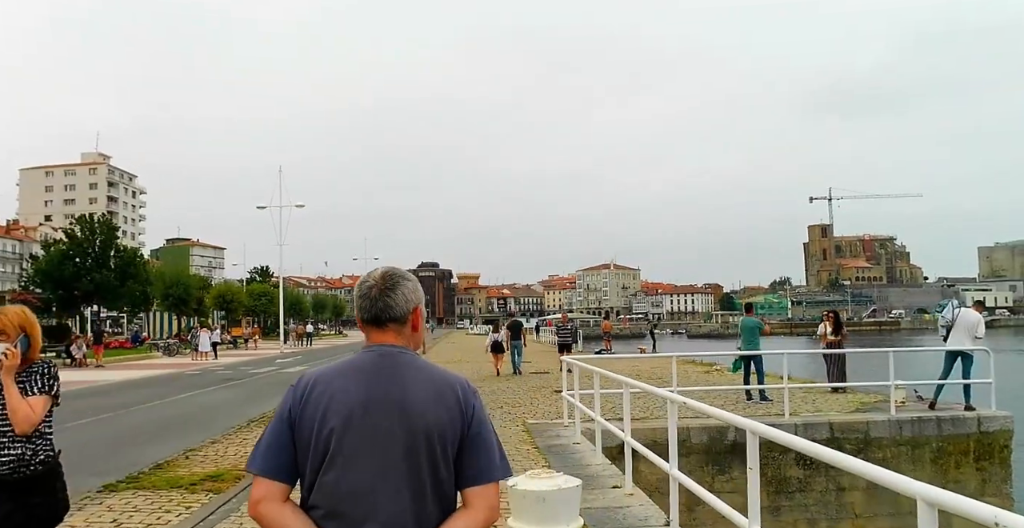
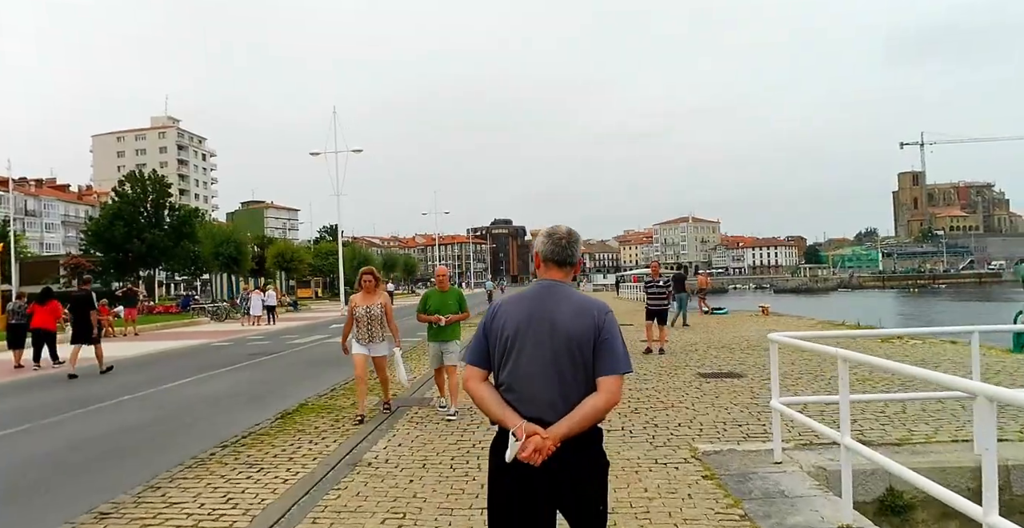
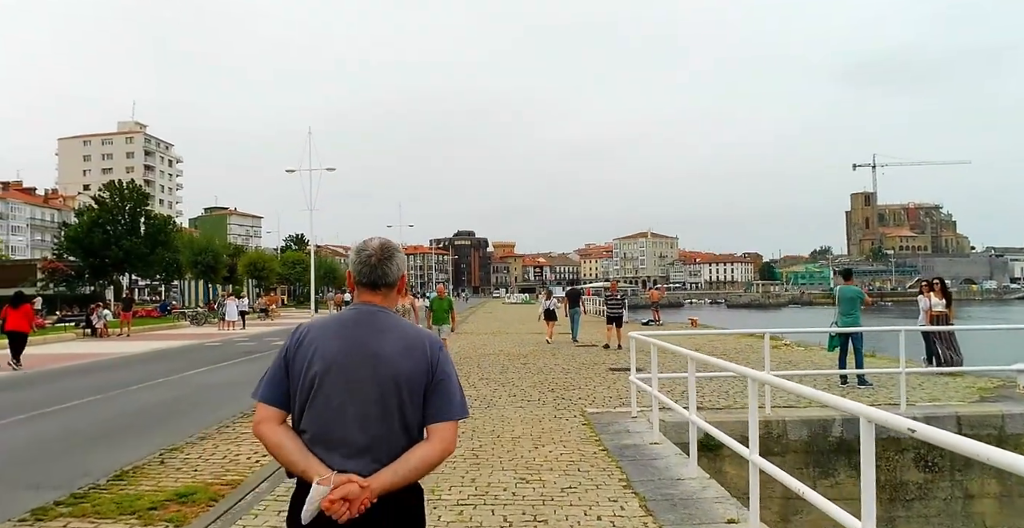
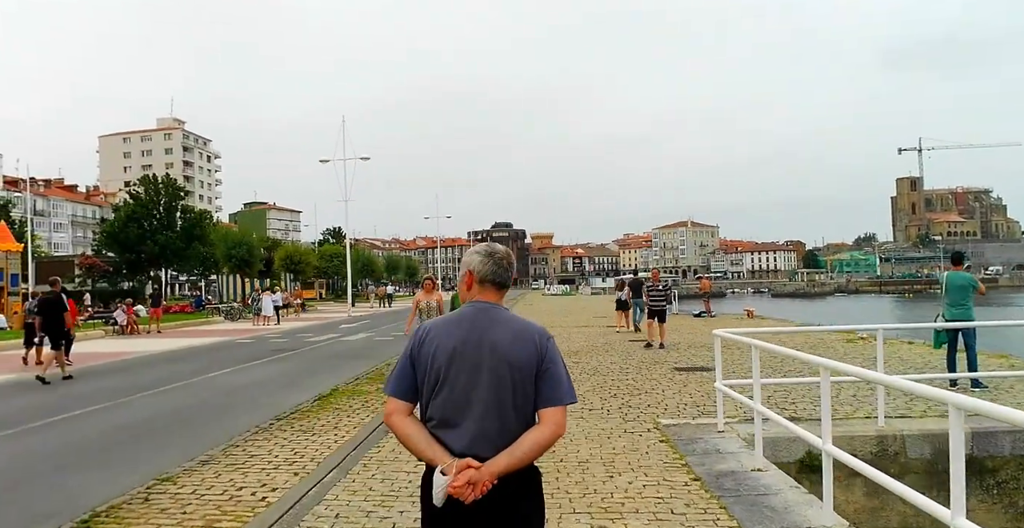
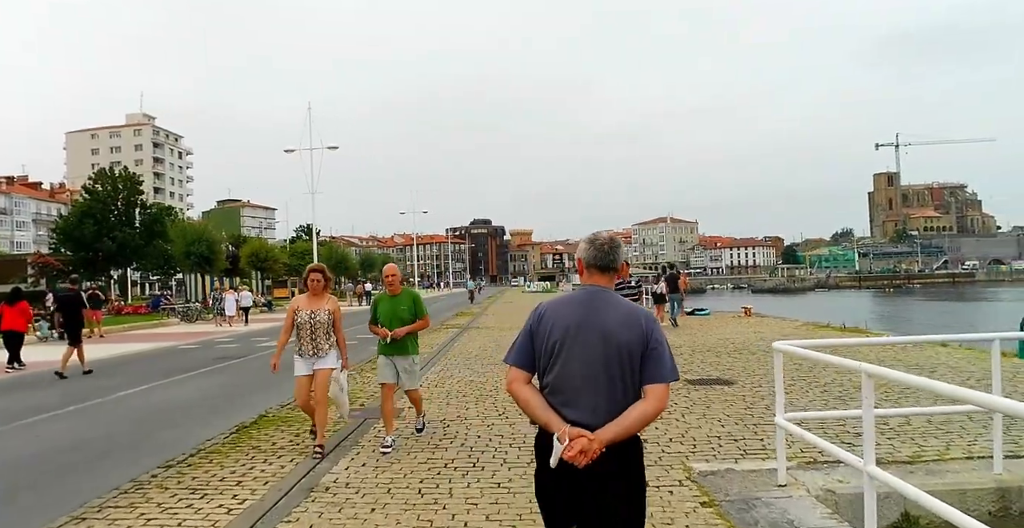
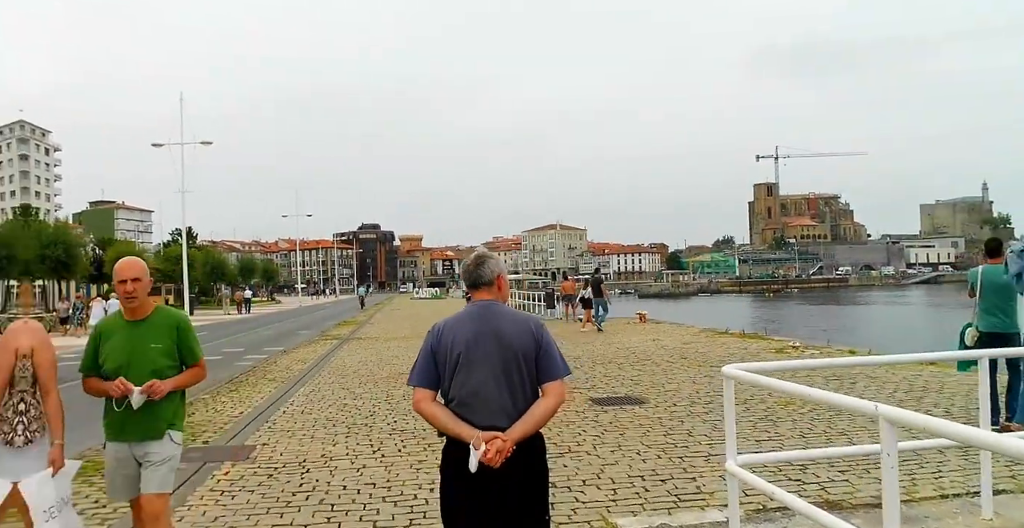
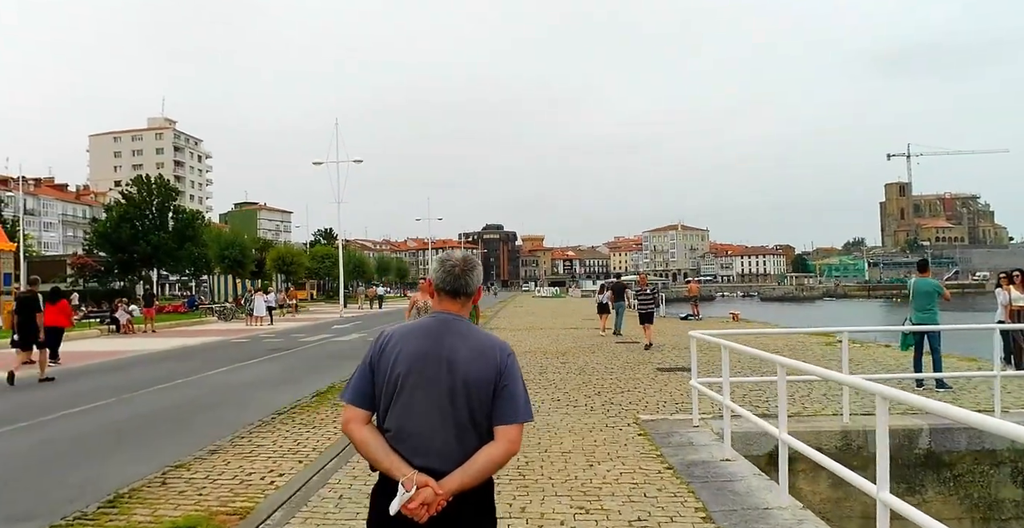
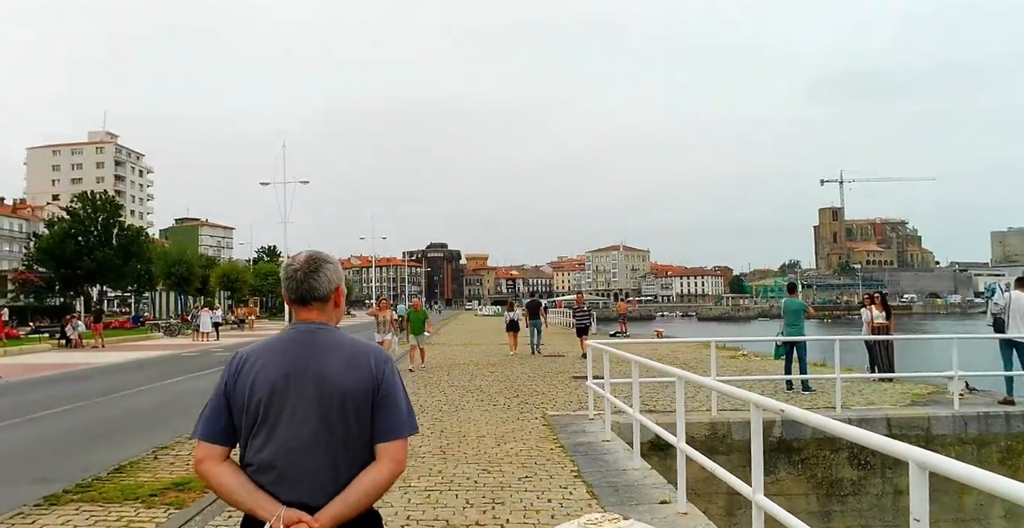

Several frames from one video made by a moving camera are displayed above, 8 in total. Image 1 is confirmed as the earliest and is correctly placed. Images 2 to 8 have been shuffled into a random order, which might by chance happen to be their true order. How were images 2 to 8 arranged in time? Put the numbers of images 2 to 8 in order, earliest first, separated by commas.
8, 3, 7, 4, 2, 5, 6
